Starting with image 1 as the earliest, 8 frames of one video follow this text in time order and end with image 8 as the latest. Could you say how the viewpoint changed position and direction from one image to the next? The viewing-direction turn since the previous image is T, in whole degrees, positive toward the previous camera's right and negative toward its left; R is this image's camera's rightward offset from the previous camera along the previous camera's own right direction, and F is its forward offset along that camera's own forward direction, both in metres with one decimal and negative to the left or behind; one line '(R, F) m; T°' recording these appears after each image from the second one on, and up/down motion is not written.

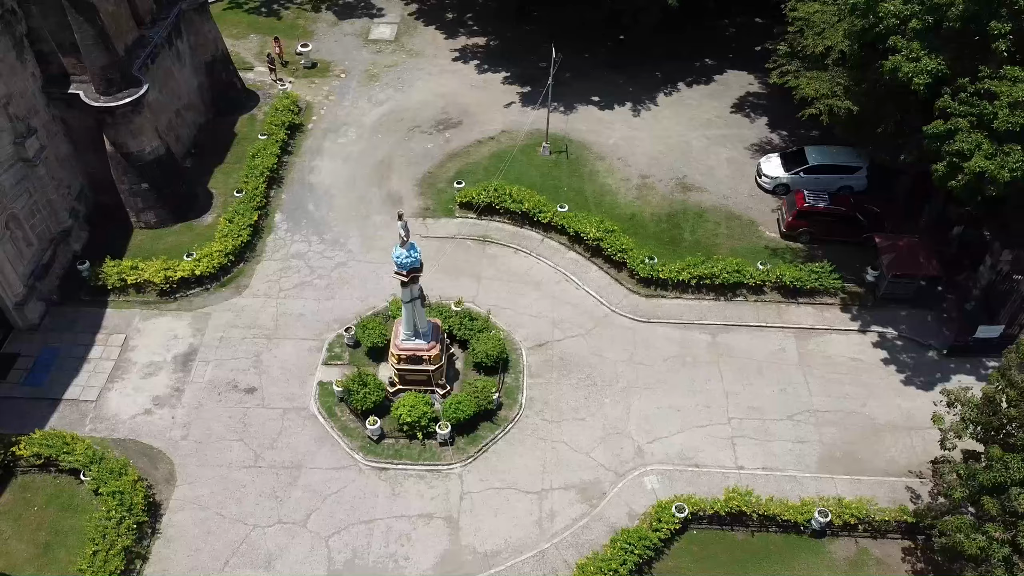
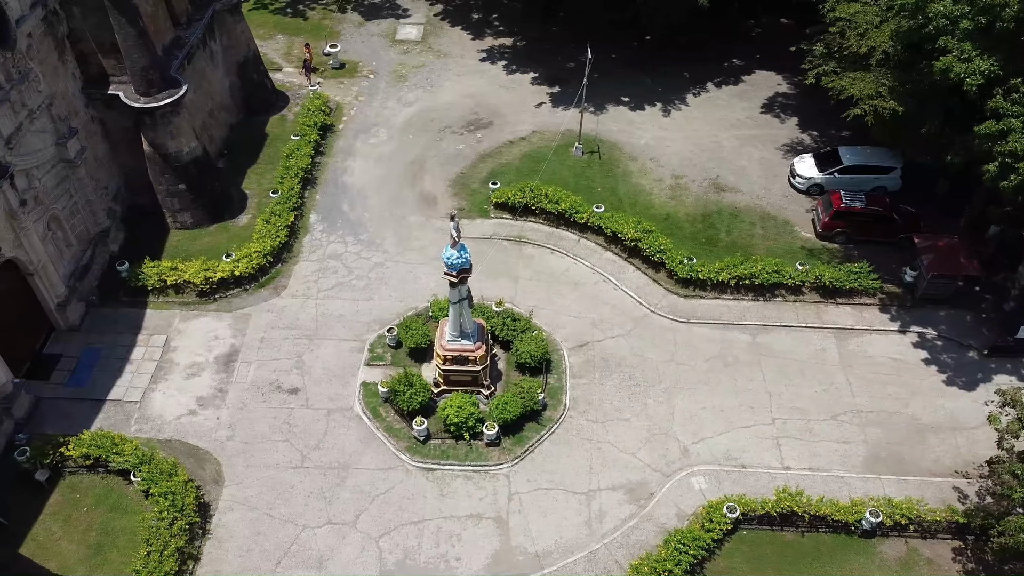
(-1.1, 0.0) m; 0°
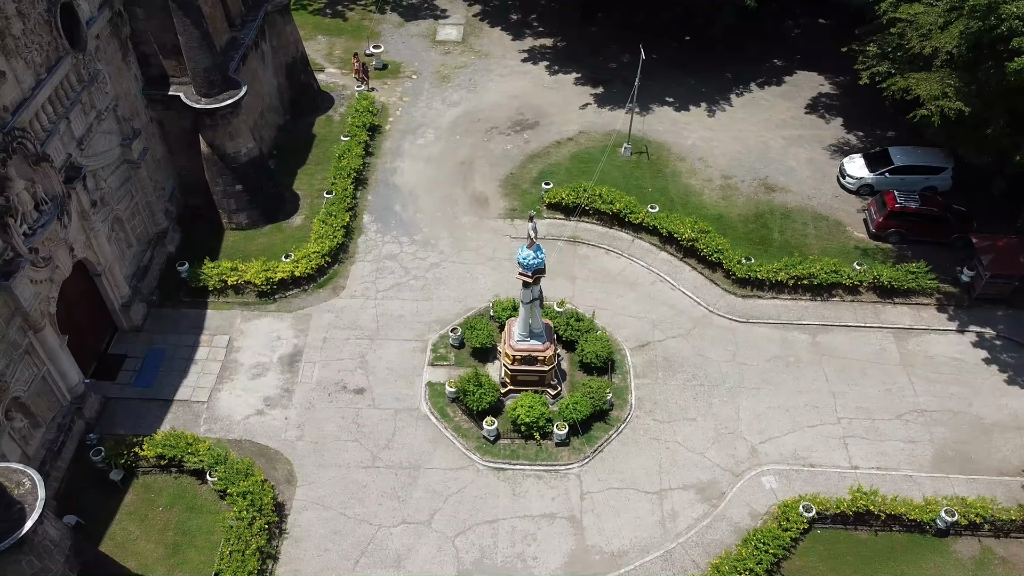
(-1.7, -0.1) m; 0°
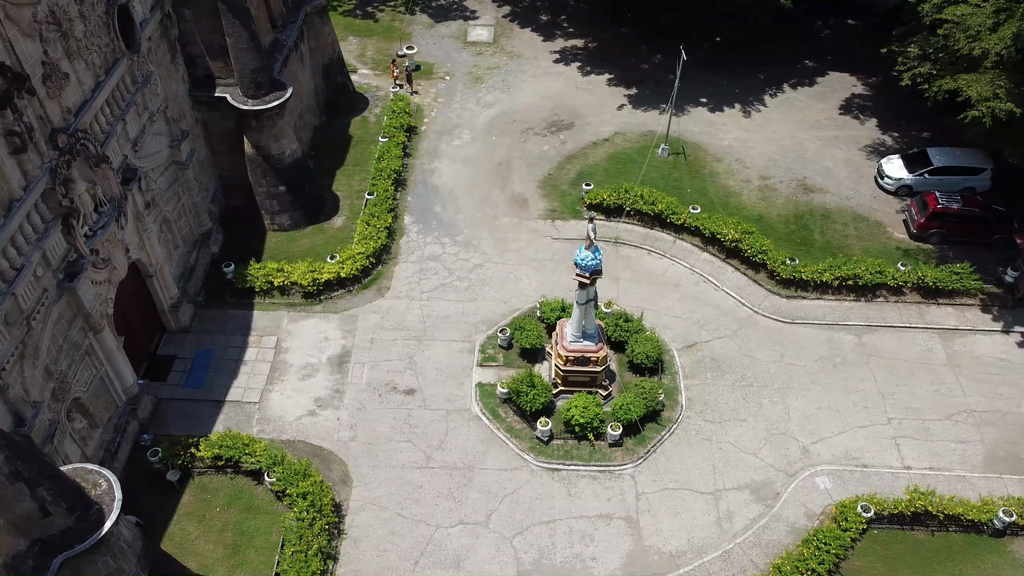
(-1.3, 0.0) m; 0°
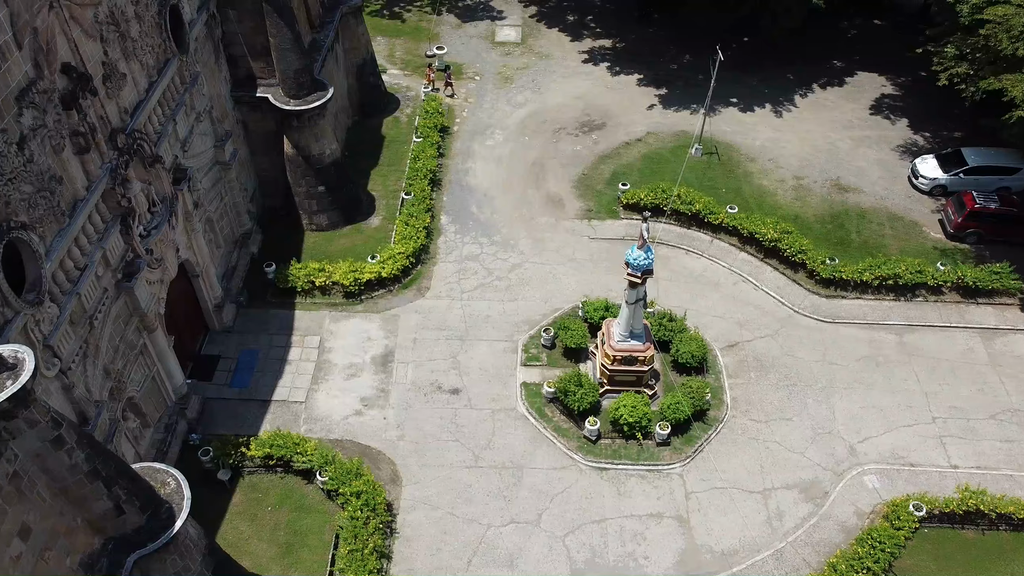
(-1.2, 0.0) m; 0°
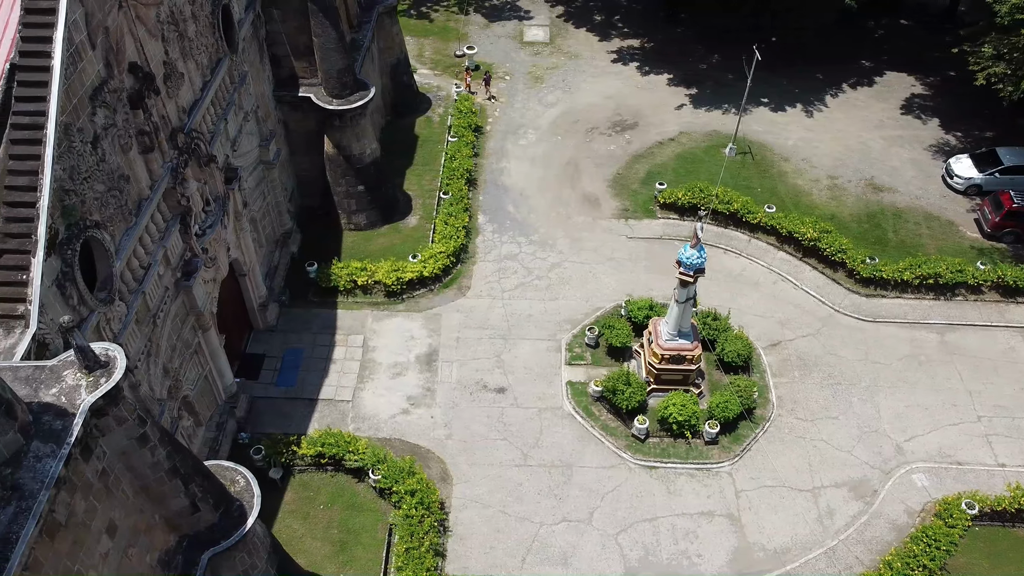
(-1.2, 0.0) m; 0°
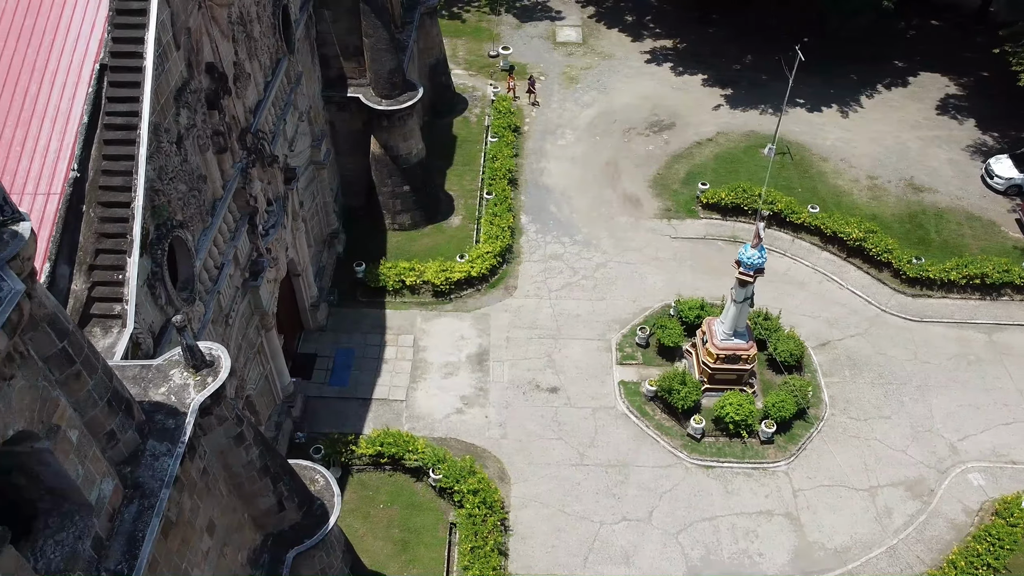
(-1.4, -0.1) m; 0°
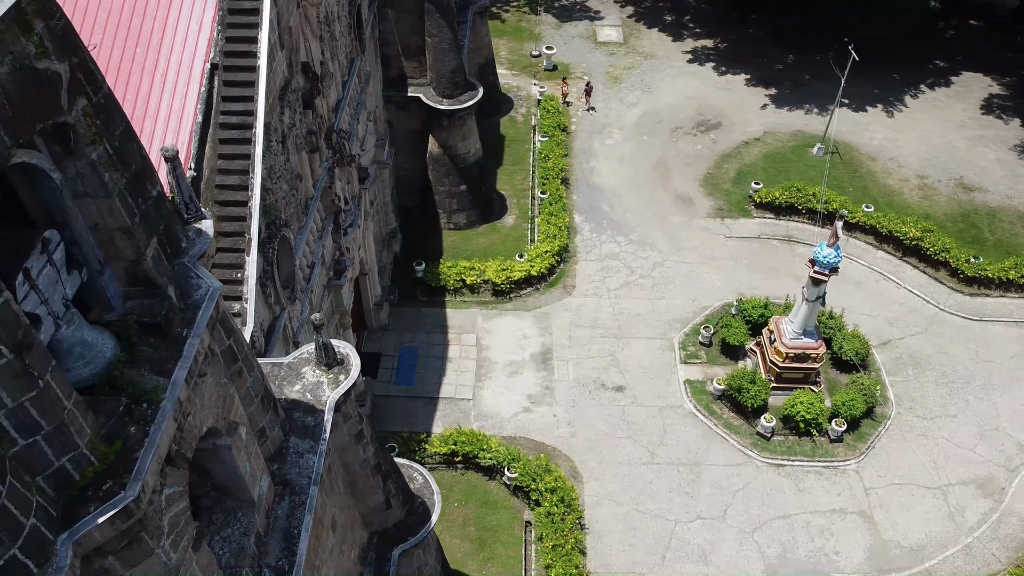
(-1.7, 0.0) m; 0°
